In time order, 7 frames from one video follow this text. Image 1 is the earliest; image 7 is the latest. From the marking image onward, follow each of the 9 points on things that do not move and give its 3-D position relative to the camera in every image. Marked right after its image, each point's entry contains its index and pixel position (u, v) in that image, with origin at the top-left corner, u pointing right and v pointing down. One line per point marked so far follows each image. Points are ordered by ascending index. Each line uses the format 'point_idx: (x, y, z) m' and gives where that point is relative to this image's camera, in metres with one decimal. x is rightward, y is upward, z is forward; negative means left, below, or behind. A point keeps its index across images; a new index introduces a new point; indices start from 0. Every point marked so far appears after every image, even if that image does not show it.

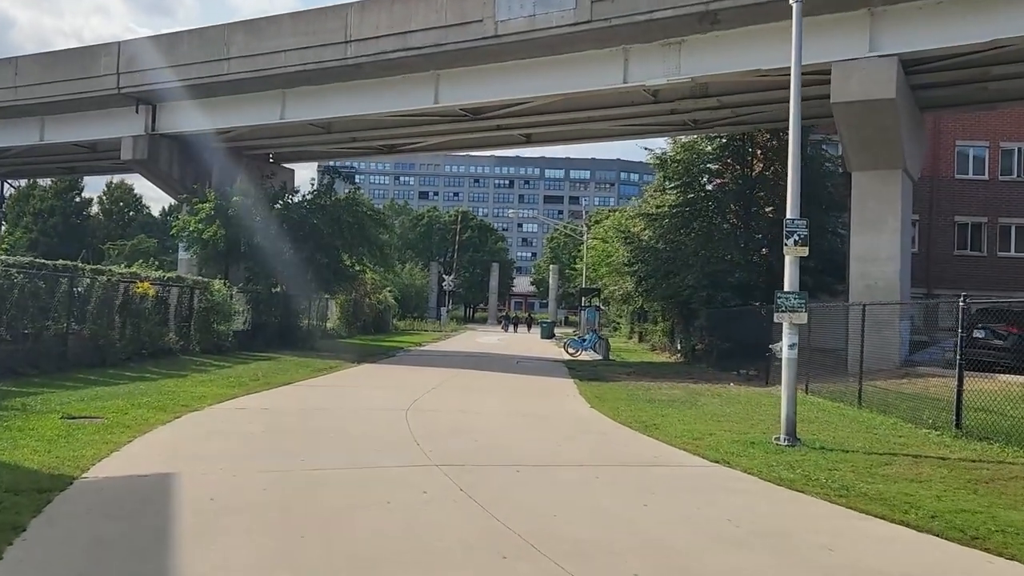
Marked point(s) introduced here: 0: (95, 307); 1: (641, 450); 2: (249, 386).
0: (-8.8, -0.4, +18.3) m
1: (+1.4, -1.8, +9.8) m
2: (-5.0, -1.9, +16.6) m
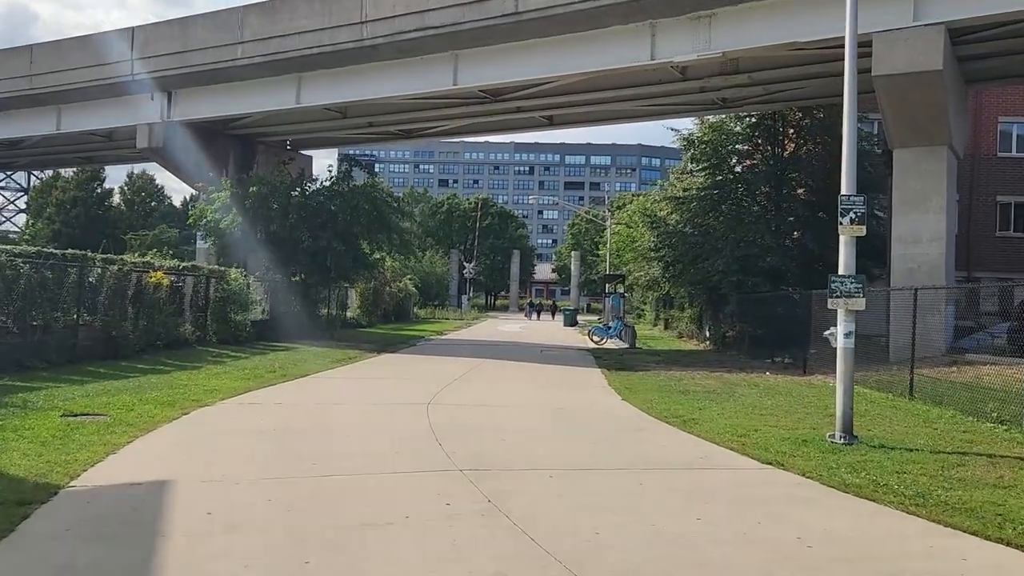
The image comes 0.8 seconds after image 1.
0: (-8.2, -0.2, +17.7) m
1: (+1.8, -1.7, +9.0) m
2: (-4.5, -1.7, +15.9) m
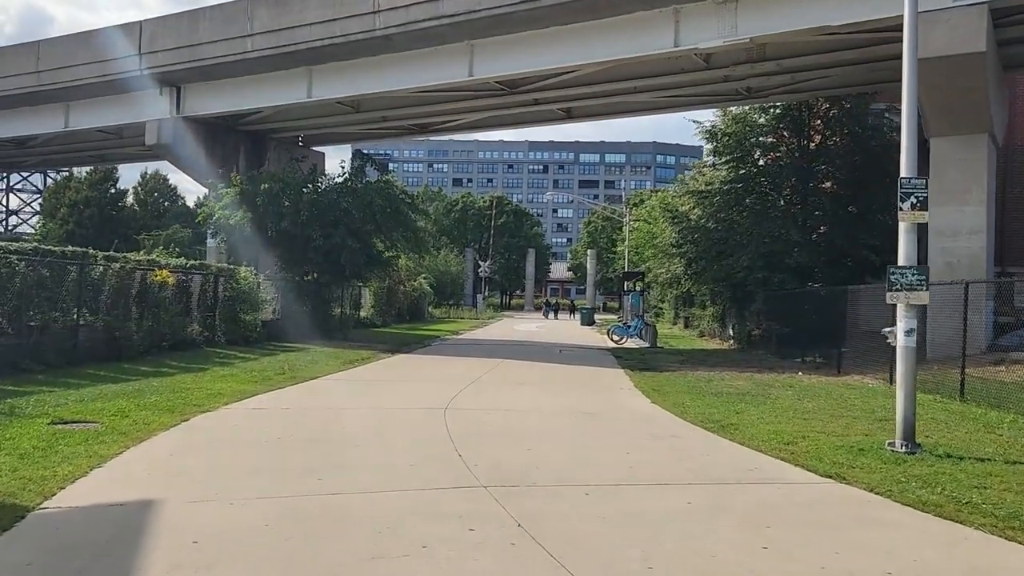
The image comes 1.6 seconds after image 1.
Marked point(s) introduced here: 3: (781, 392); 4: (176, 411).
0: (-7.8, -0.2, +17.0) m
1: (+2.0, -1.6, +8.1) m
2: (-4.2, -1.6, +15.2) m
3: (+4.6, -1.8, +14.9) m
4: (-4.2, -1.5, +10.9) m
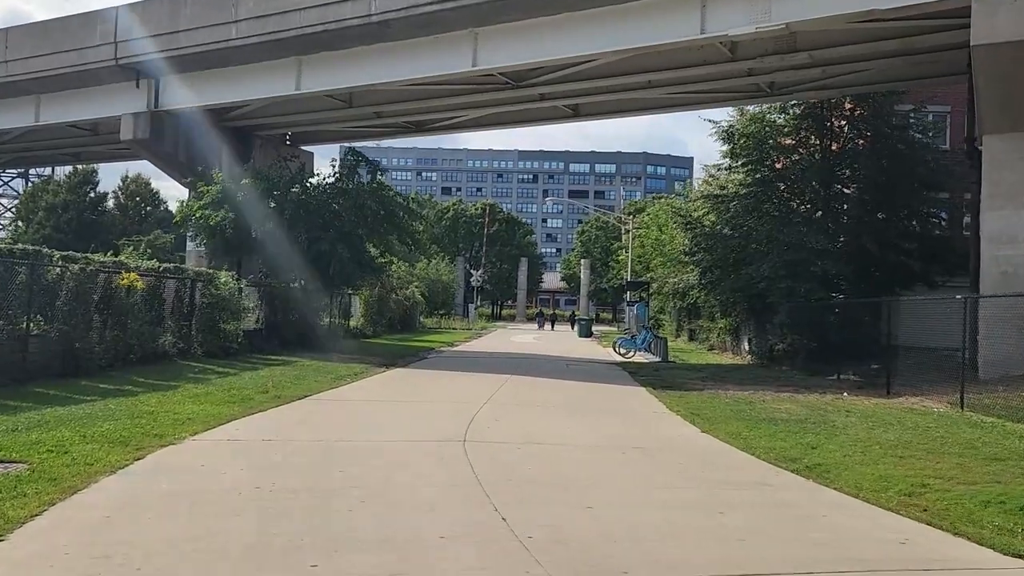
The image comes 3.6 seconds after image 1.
0: (-7.6, -0.3, +14.8) m
1: (+2.4, -1.7, +6.1) m
2: (-3.9, -1.7, +13.0) m
3: (+4.9, -2.0, +12.9) m
4: (-3.8, -1.6, +8.8) m
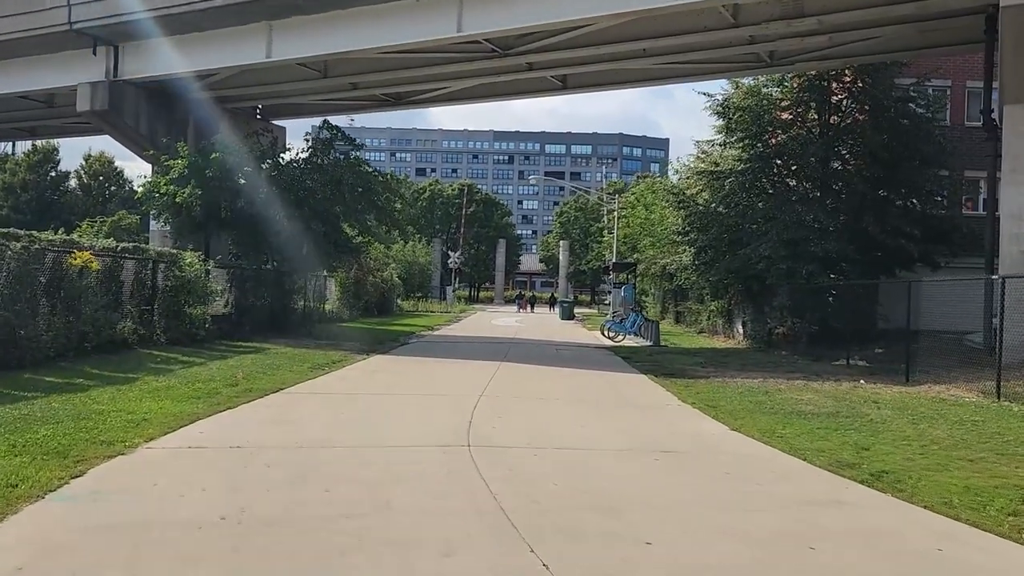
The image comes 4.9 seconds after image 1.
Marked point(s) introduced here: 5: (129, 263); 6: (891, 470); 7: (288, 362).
0: (-7.6, 0.0, +13.2) m
1: (+2.7, -1.5, +4.8) m
2: (-3.9, -1.5, +11.5) m
3: (+4.9, -1.7, +11.7) m
4: (-3.7, -1.4, +7.3) m
5: (-7.7, +0.5, +17.4) m
6: (+3.4, -1.6, +7.8) m
7: (-4.4, -1.4, +16.9) m
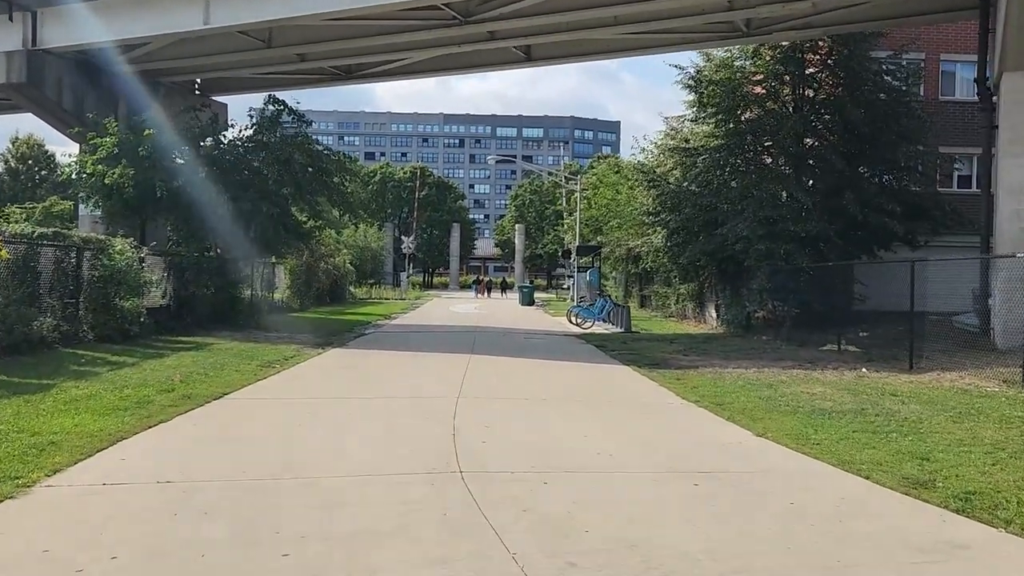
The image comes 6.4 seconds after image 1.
0: (-7.9, +0.1, +11.2) m
1: (+2.9, -1.4, +3.4) m
2: (-4.0, -1.3, +9.7) m
3: (+4.7, -1.4, +10.4) m
4: (-3.6, -1.4, +5.5) m
5: (-8.2, +0.6, +15.4) m
6: (+3.4, -1.5, +6.4) m
7: (-4.8, -1.2, +15.1) m
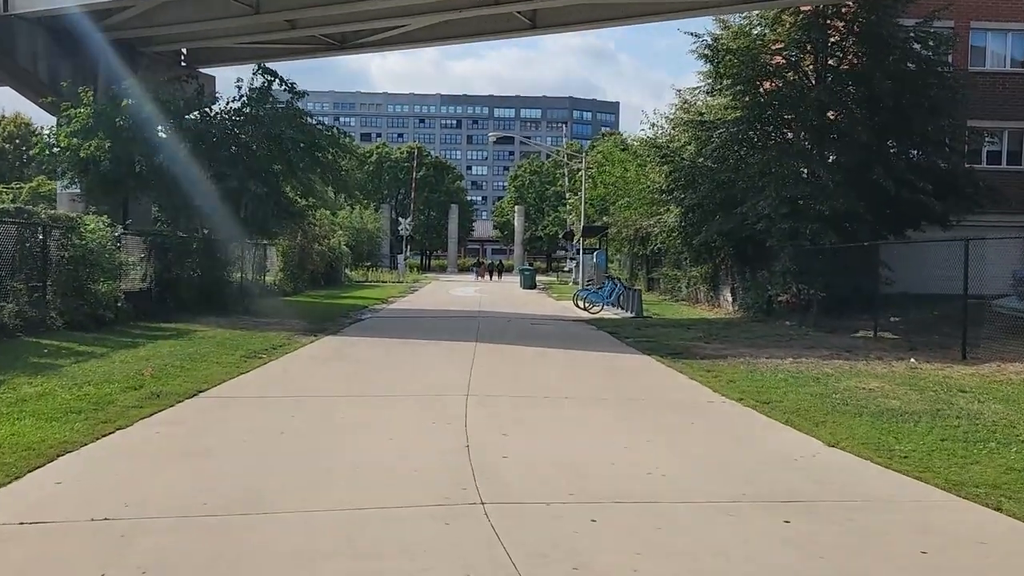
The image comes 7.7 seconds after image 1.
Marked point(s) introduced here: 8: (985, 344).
0: (-7.7, +0.3, +9.7) m
1: (+3.1, -1.4, +1.9) m
2: (-3.8, -1.2, +8.3) m
3: (+5.0, -1.3, +9.0) m
4: (-3.4, -1.3, +4.1) m
5: (-8.0, +0.9, +13.9) m
6: (+3.6, -1.4, +5.0) m
7: (-4.7, -1.0, +13.6) m
8: (+8.0, -0.9, +14.7) m
